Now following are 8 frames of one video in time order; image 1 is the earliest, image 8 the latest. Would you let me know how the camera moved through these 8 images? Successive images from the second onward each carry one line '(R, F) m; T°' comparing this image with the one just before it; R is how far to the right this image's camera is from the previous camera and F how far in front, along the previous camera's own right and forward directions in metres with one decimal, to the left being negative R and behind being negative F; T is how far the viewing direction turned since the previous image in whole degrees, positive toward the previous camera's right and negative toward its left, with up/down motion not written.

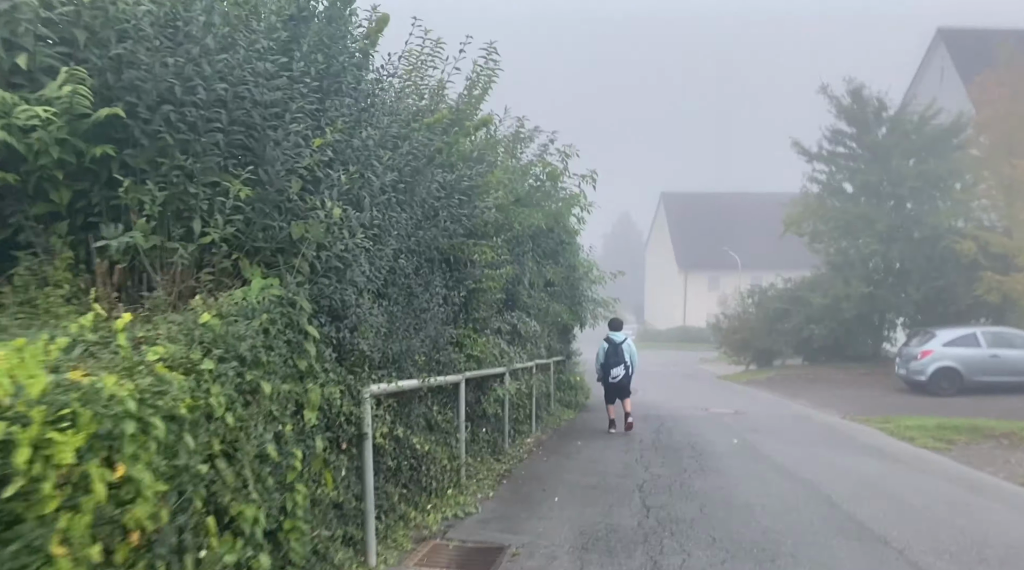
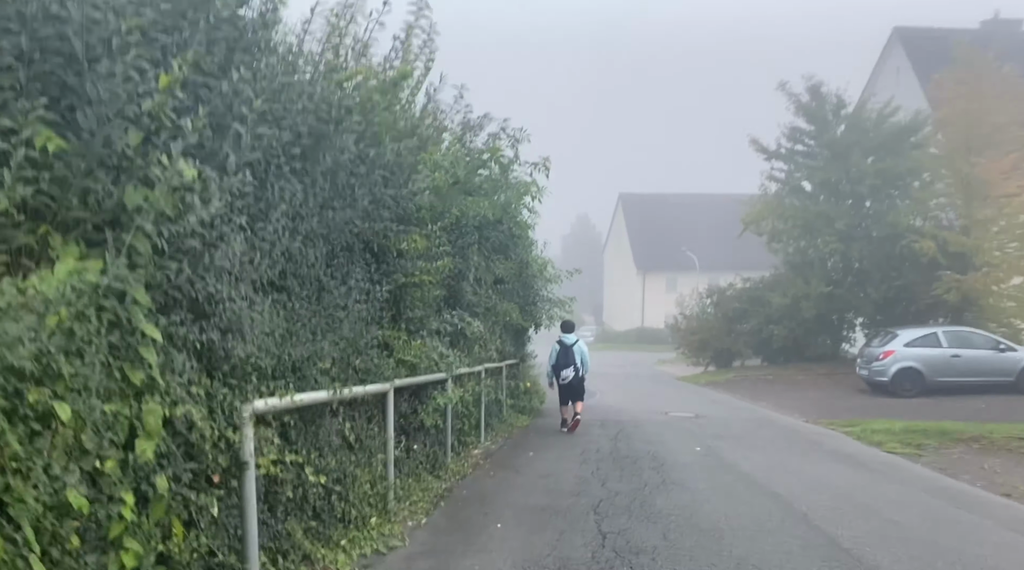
(+0.2, +1.0) m; +3°
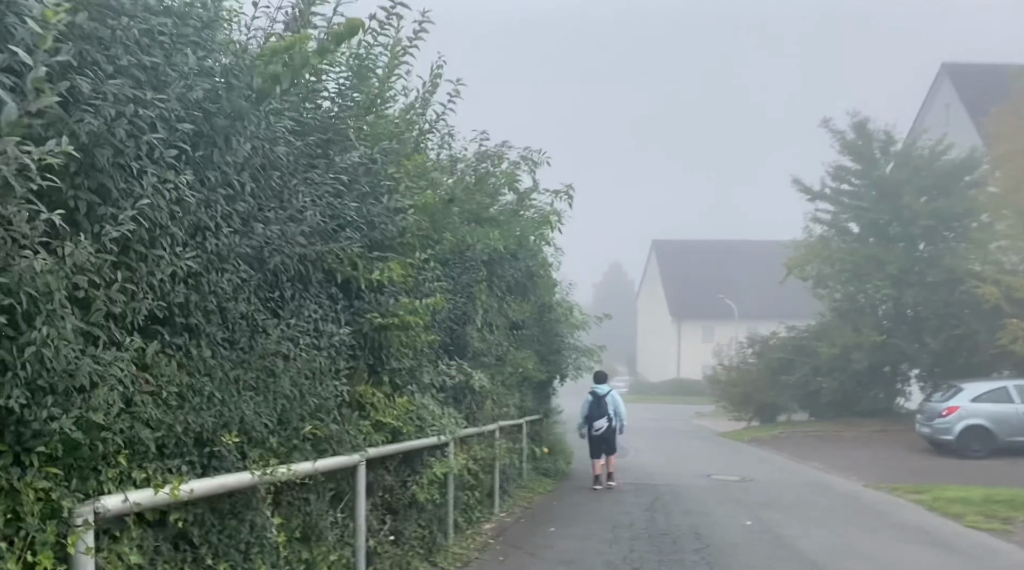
(+0.2, +1.4) m; -2°
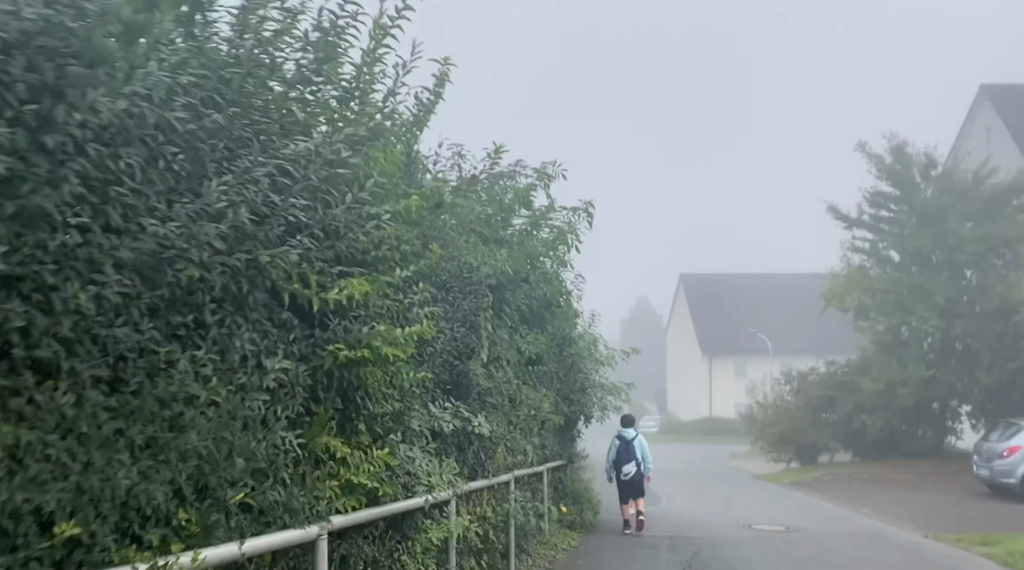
(+0.1, +1.0) m; -2°
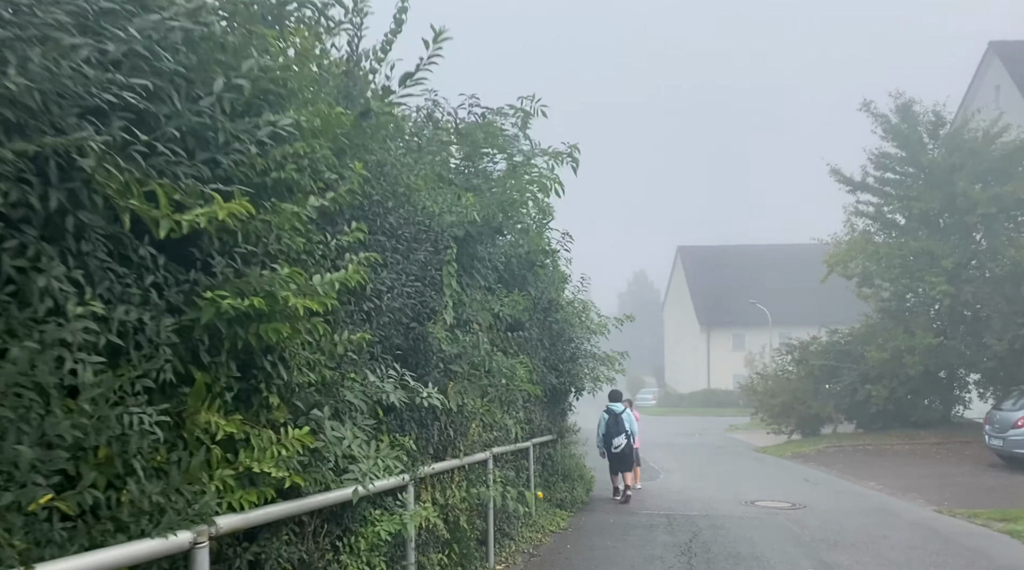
(+0.2, +1.0) m; 0°
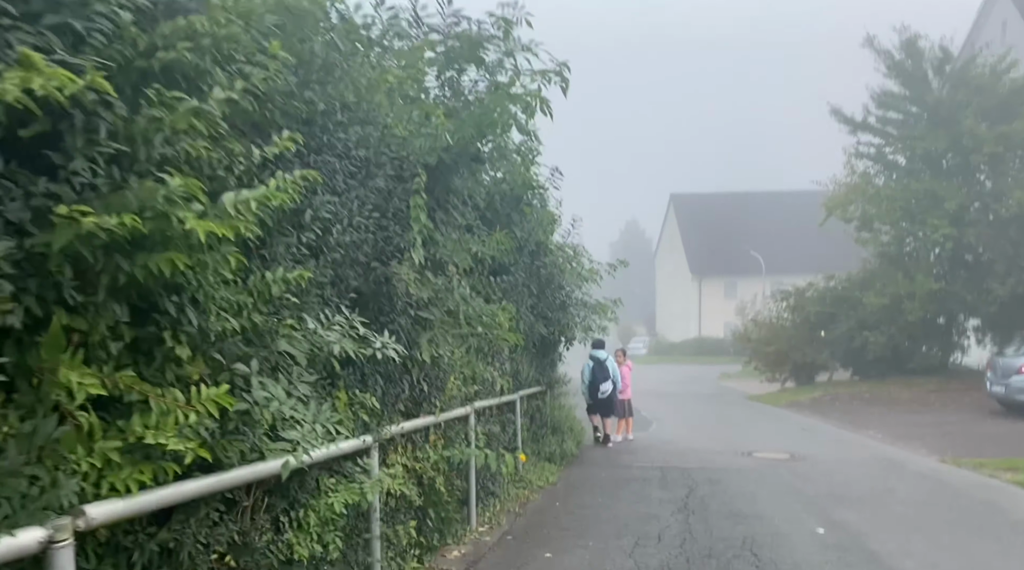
(+0.1, +0.7) m; +1°
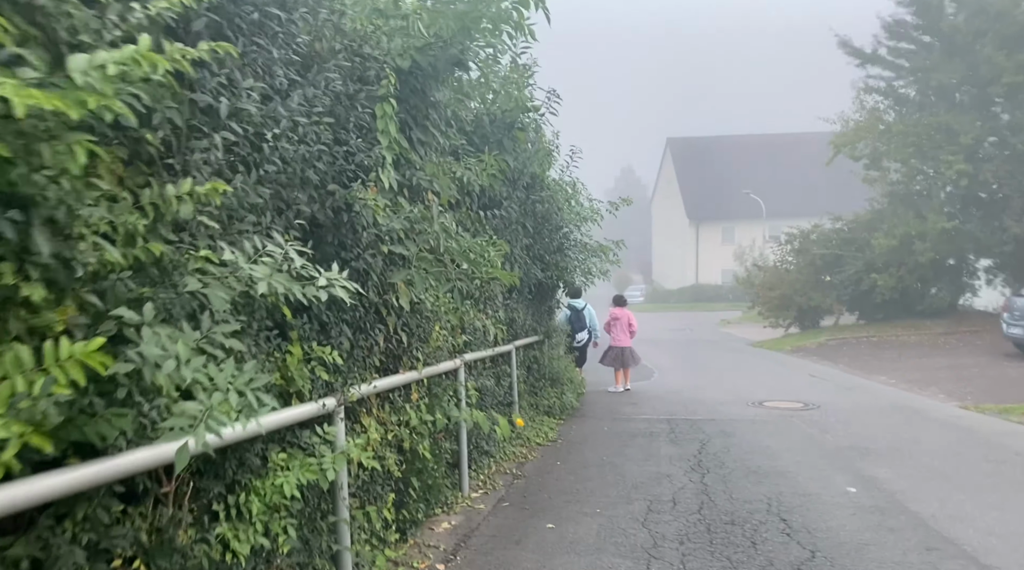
(0.0, +0.8) m; 0°
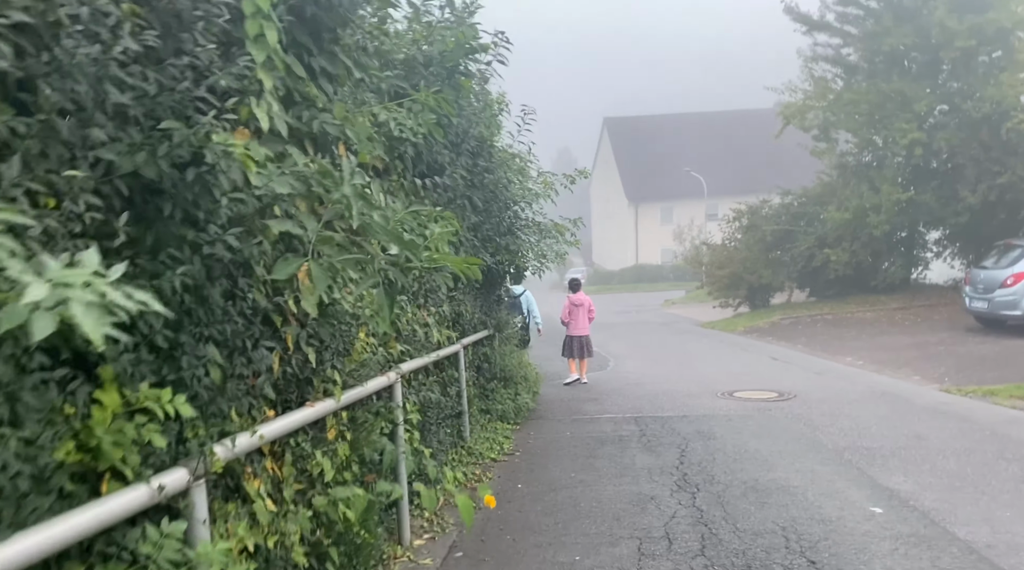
(-0.1, +1.4) m; +4°
